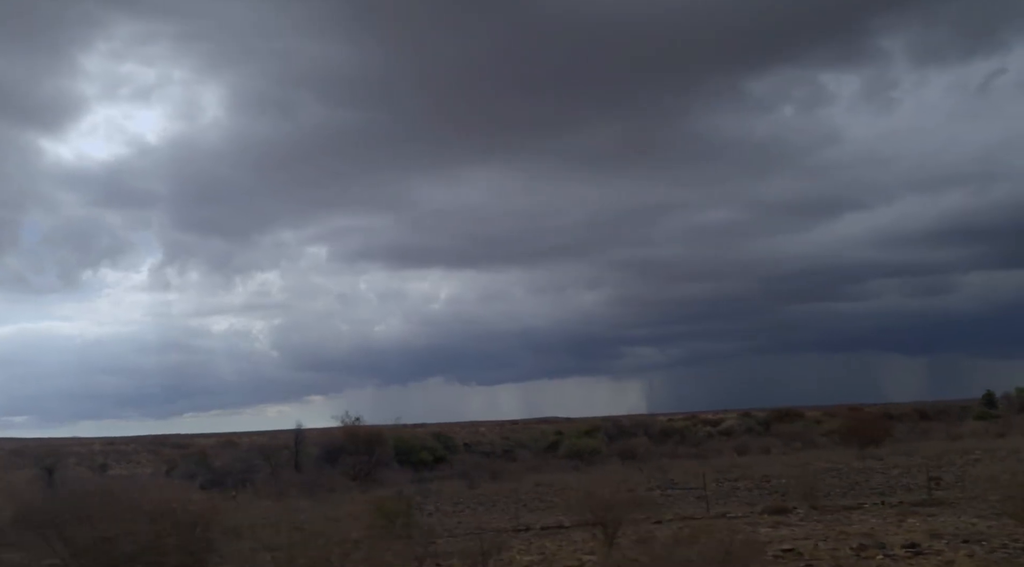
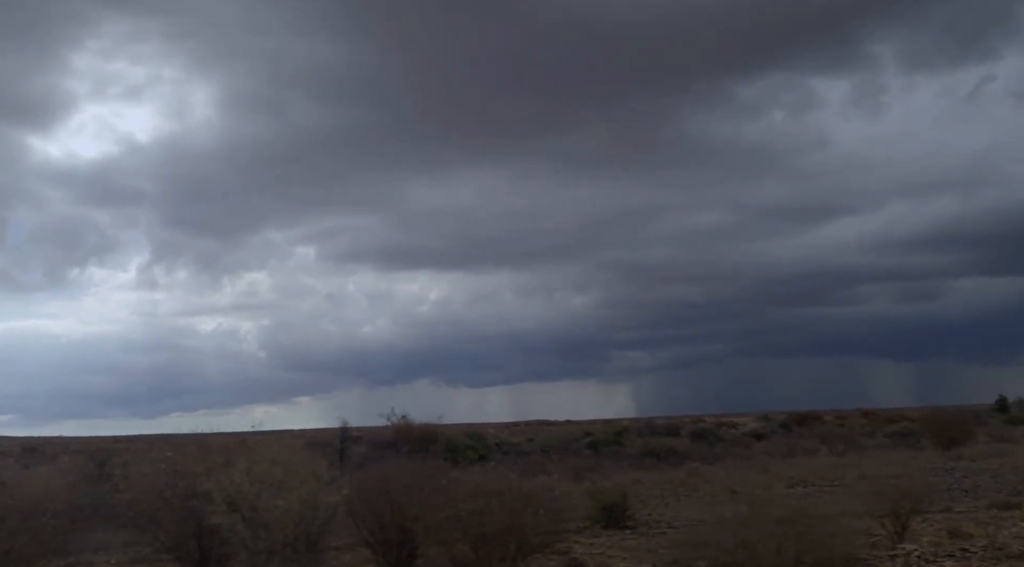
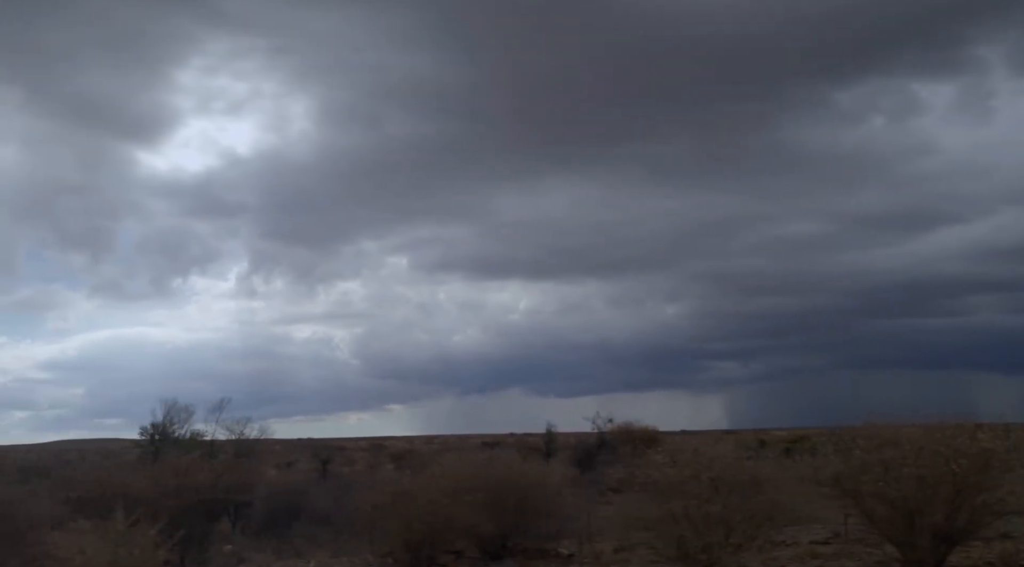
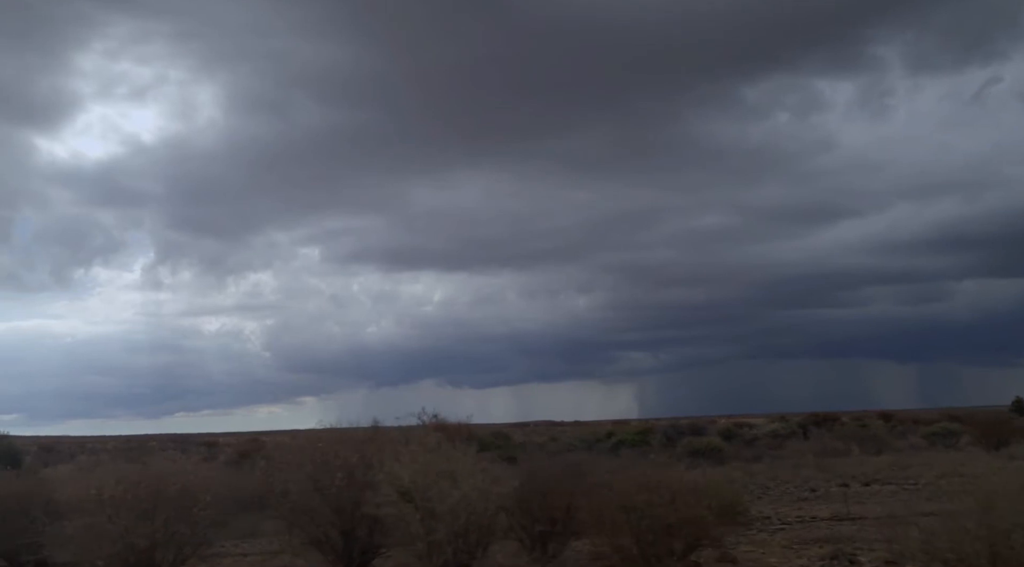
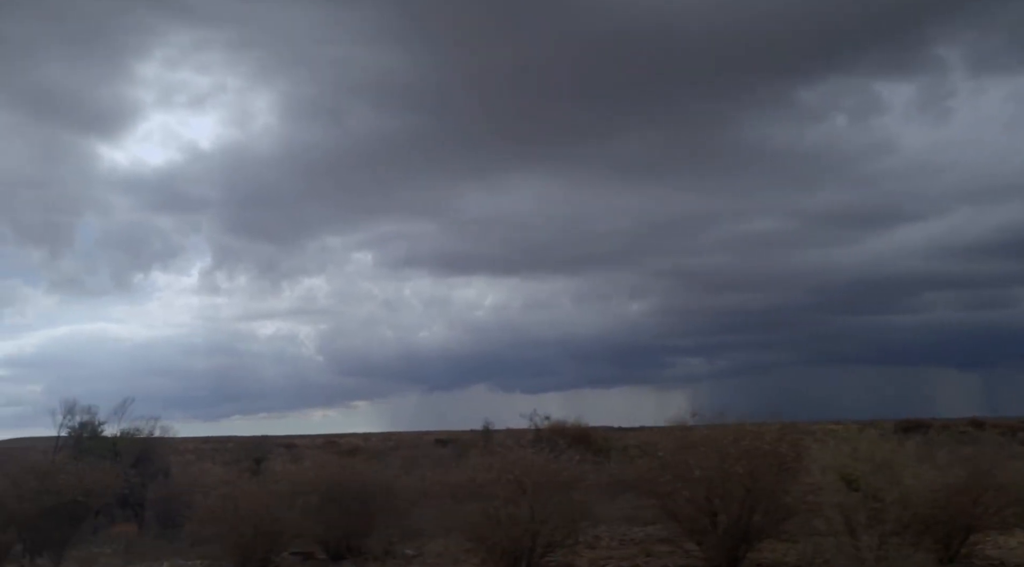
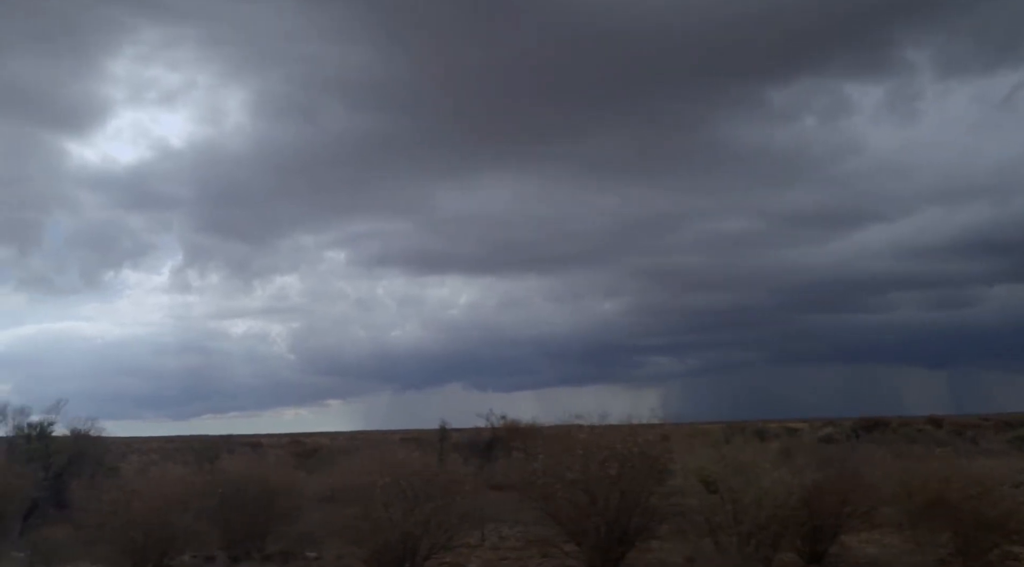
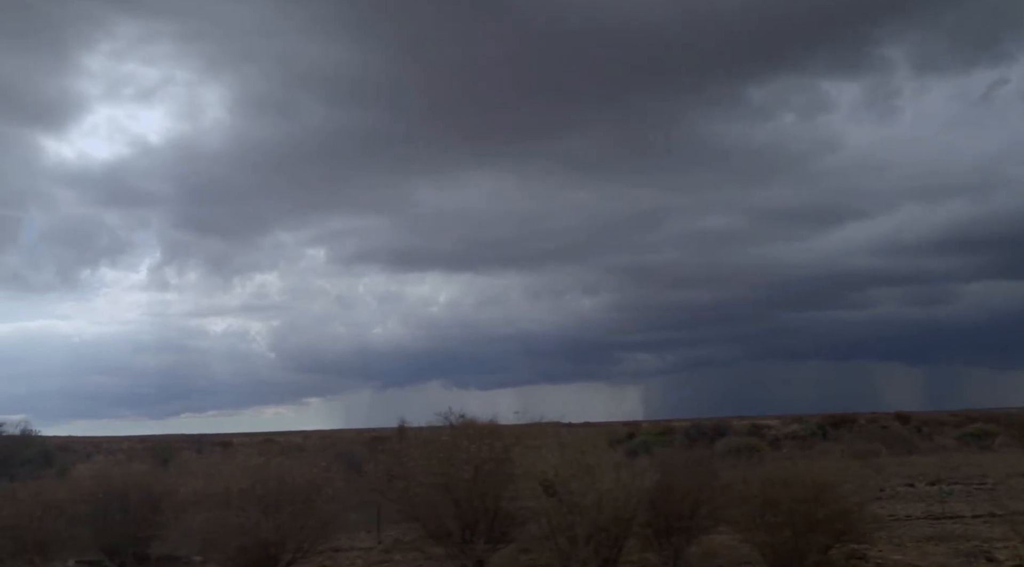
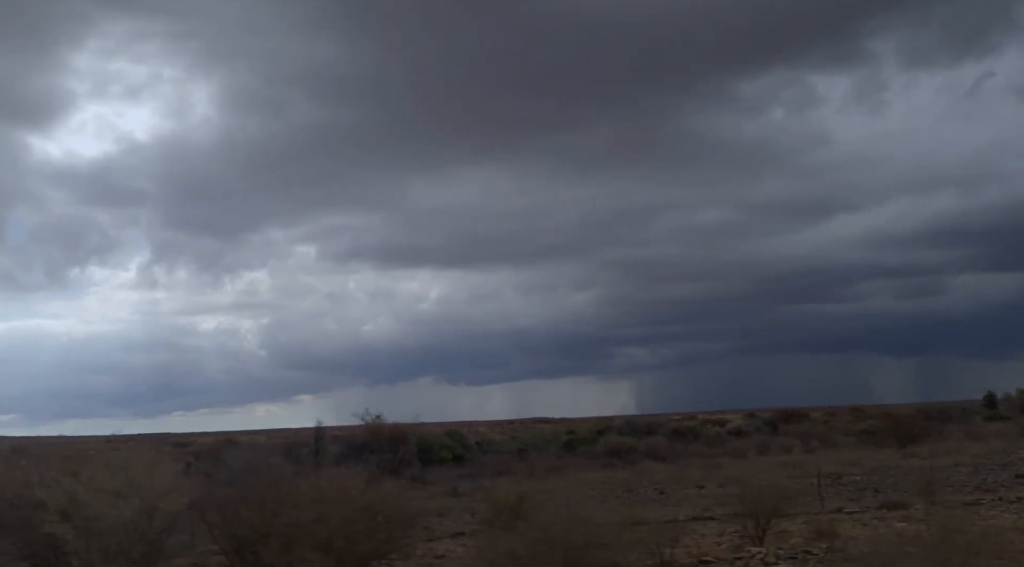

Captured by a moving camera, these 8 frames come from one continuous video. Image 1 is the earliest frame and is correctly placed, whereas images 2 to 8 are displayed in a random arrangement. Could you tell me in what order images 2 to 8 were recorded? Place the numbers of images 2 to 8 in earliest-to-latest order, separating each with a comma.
8, 2, 4, 7, 6, 5, 3
